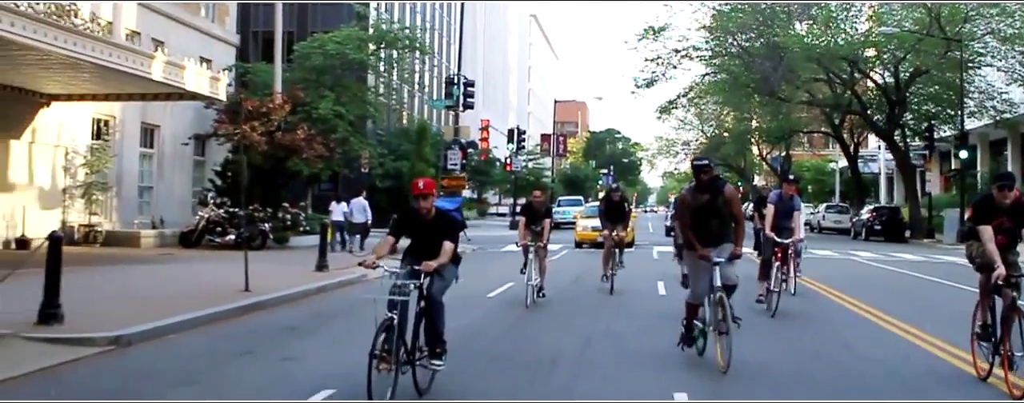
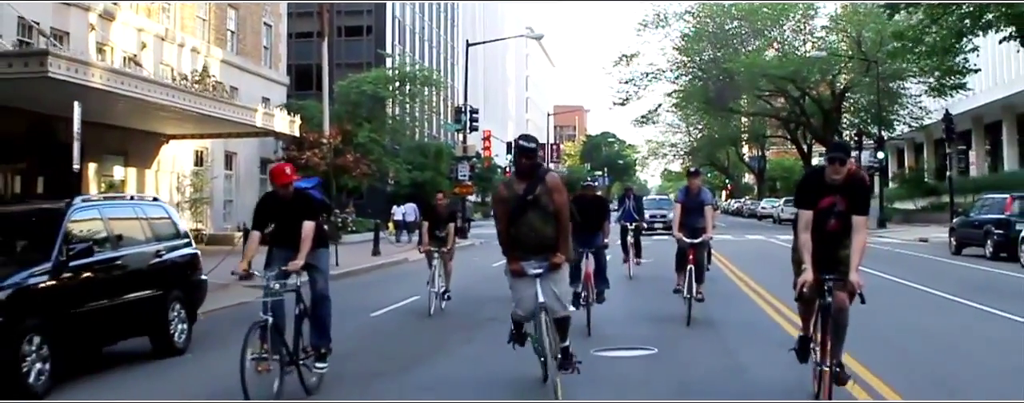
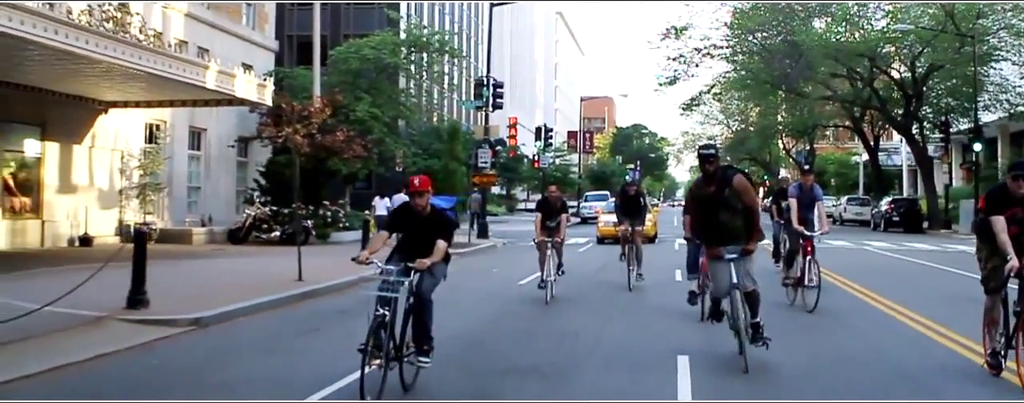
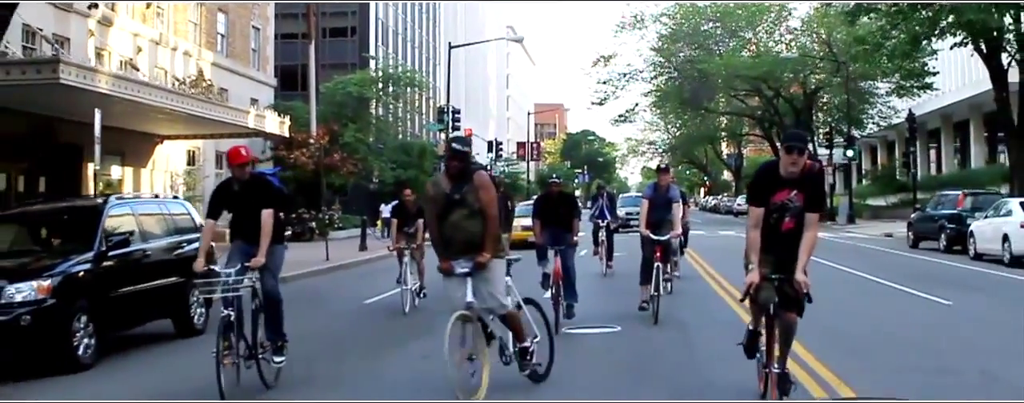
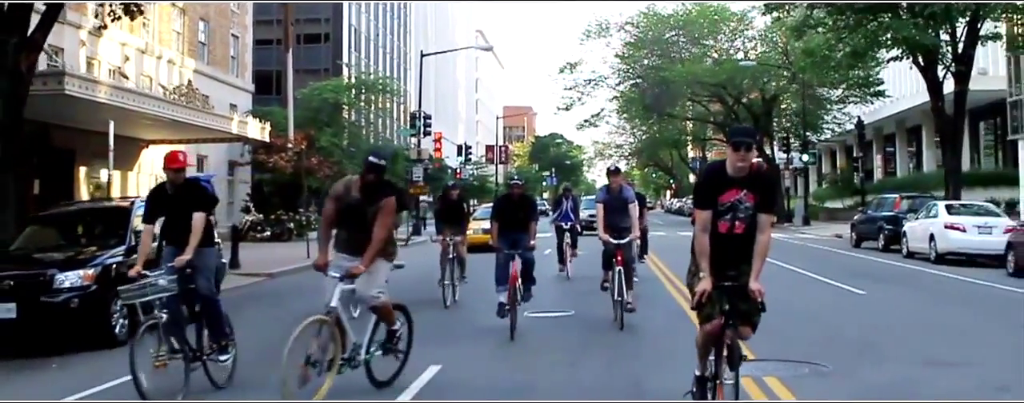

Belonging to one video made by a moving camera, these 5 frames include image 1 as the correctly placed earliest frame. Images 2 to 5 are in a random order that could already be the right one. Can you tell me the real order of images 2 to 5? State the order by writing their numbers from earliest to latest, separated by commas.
3, 2, 4, 5
